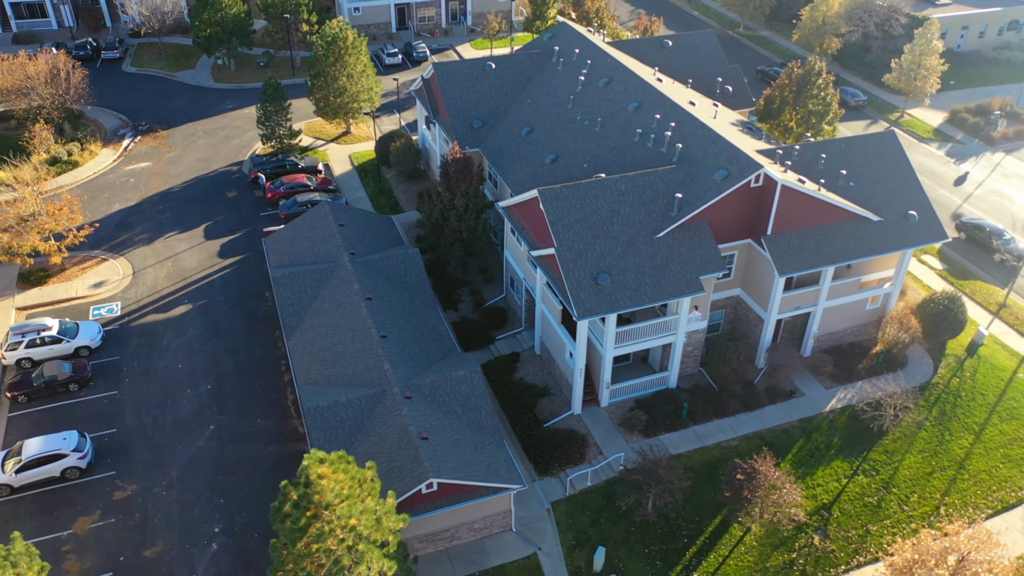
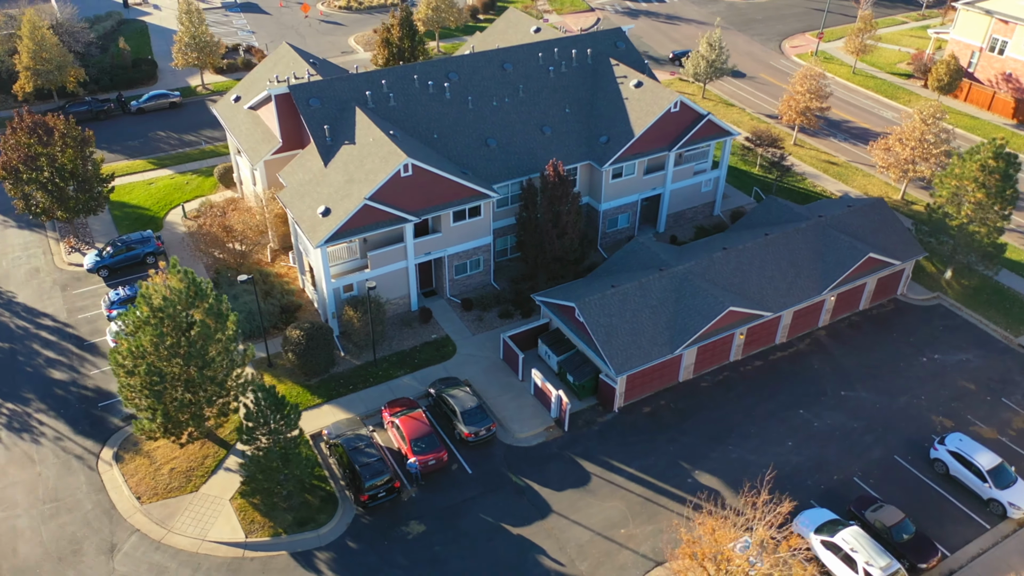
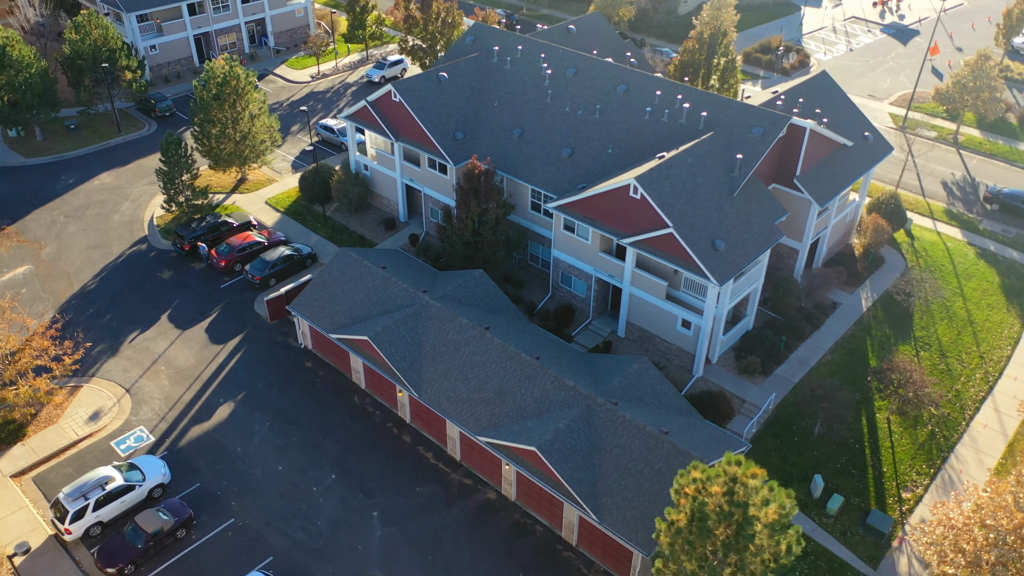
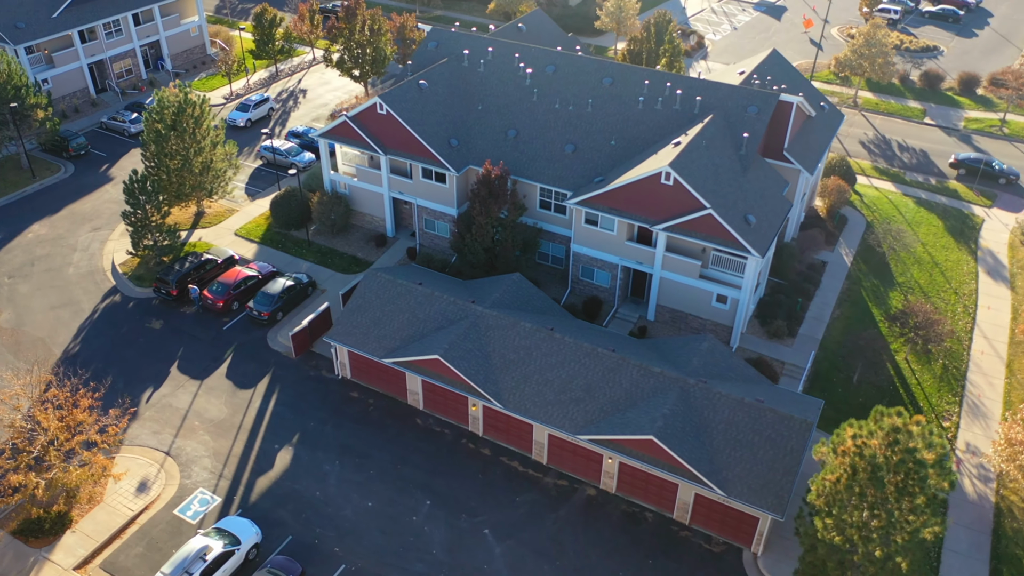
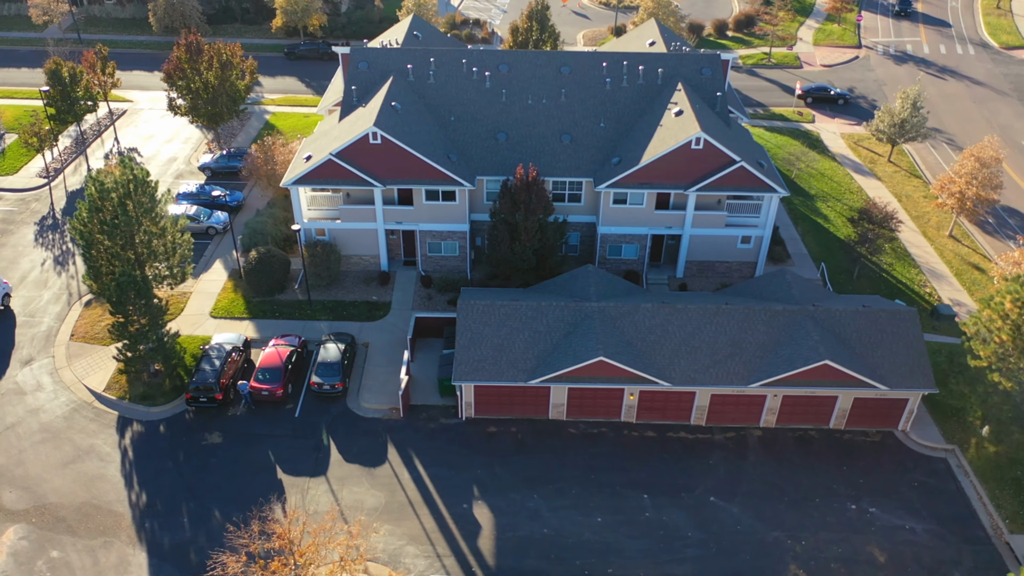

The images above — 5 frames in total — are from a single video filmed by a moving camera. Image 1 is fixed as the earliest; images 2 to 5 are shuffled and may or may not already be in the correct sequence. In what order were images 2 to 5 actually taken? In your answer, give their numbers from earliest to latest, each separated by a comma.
3, 4, 5, 2
